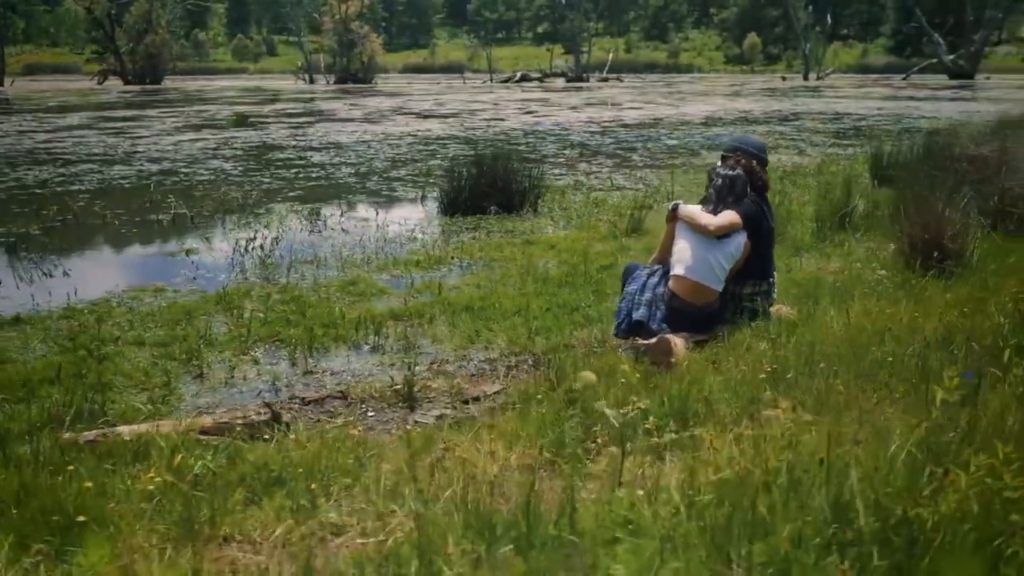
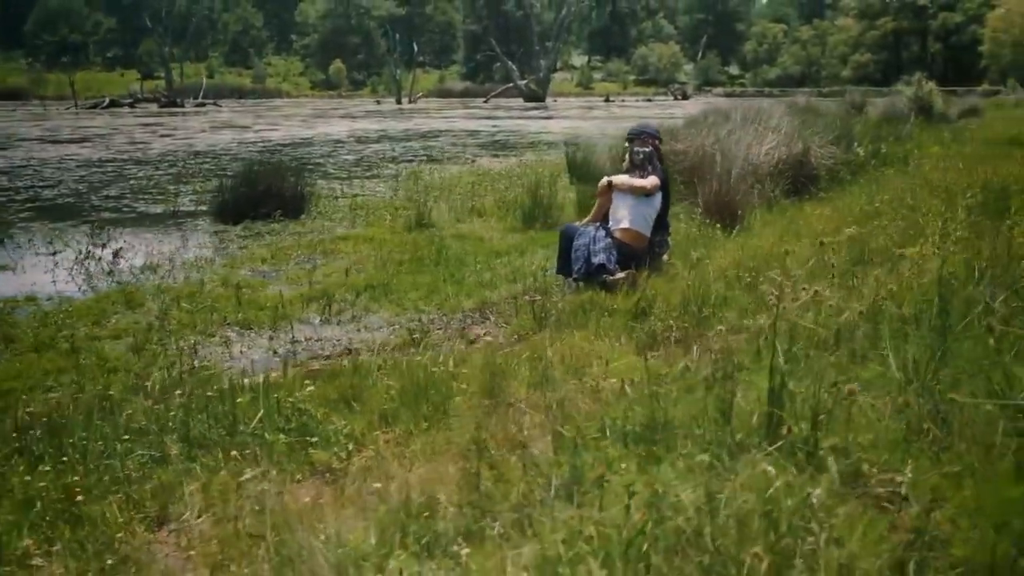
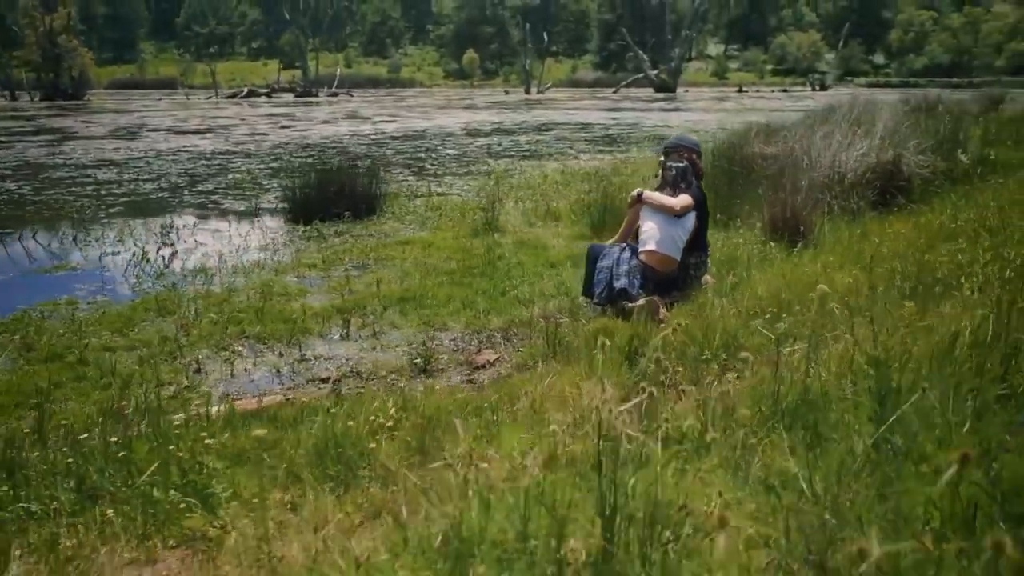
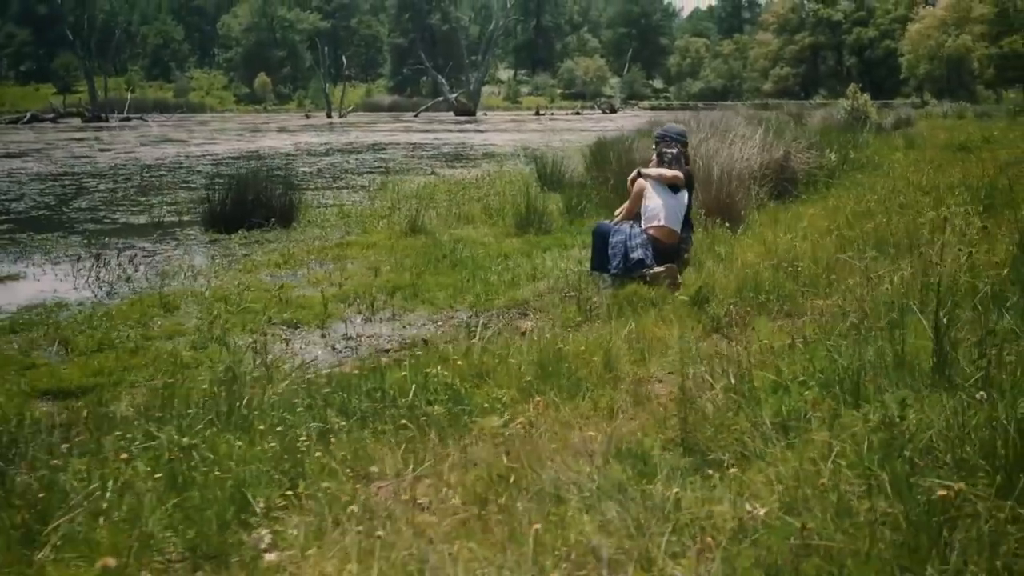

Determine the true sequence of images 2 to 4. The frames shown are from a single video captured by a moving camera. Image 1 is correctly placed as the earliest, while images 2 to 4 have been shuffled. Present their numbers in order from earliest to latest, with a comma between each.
3, 2, 4
